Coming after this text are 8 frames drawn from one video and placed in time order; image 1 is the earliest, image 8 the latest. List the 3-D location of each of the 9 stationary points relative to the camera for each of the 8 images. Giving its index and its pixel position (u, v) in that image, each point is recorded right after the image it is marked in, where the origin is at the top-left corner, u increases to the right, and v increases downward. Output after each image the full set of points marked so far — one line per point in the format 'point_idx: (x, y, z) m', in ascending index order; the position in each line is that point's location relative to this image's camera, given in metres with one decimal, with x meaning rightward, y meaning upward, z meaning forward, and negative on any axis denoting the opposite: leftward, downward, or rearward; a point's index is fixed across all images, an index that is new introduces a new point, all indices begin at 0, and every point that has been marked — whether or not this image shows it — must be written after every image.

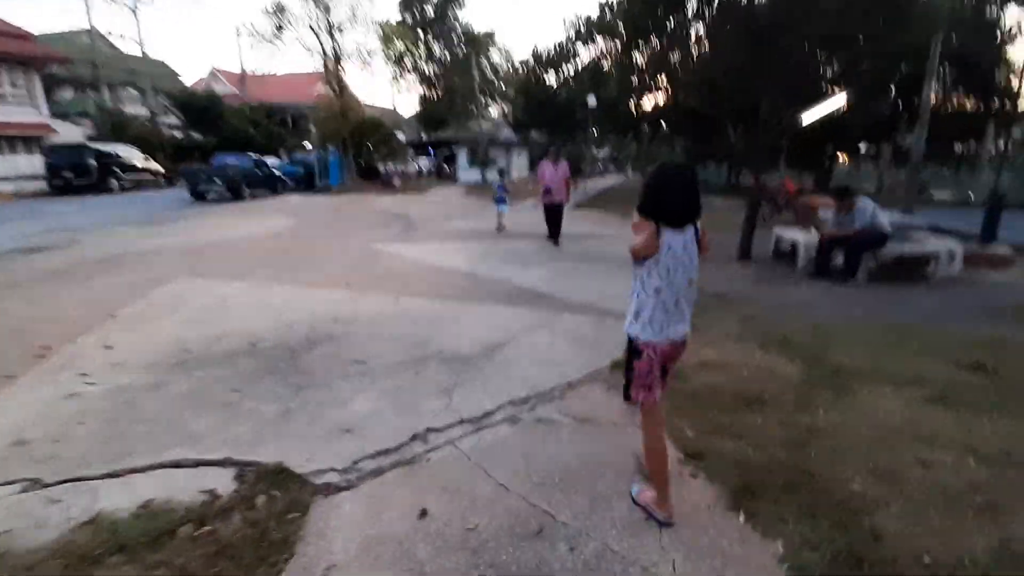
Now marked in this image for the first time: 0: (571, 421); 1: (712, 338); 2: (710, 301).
0: (+0.4, -1.0, +3.8) m
1: (+2.1, -0.5, +5.5) m
2: (+2.6, -0.2, +7.0) m
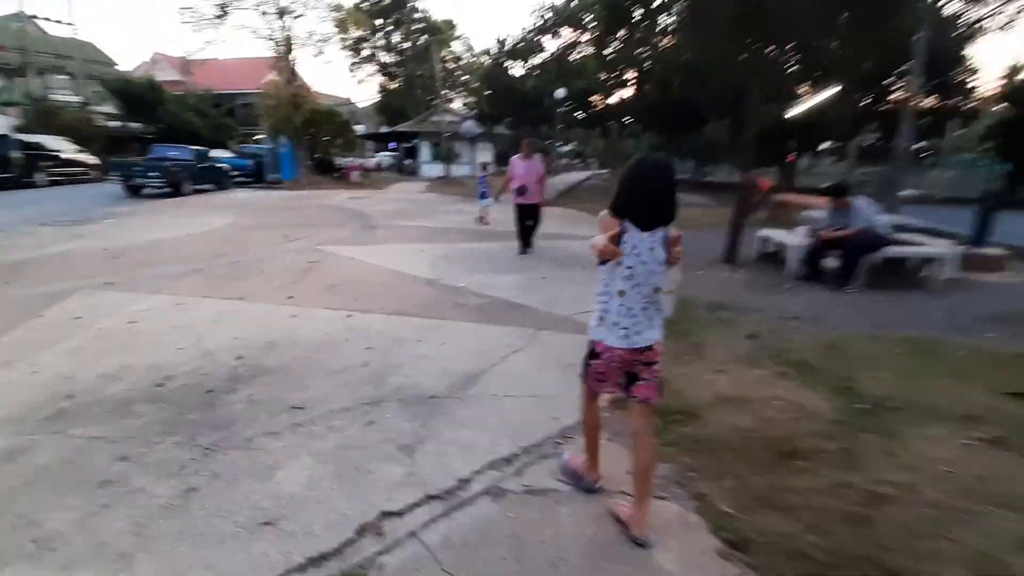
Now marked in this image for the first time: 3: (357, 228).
0: (+0.3, -1.1, +2.9) m
1: (+1.9, -0.7, +4.8) m
2: (+2.3, -0.3, +6.3) m
3: (-3.9, +1.5, +13.3) m
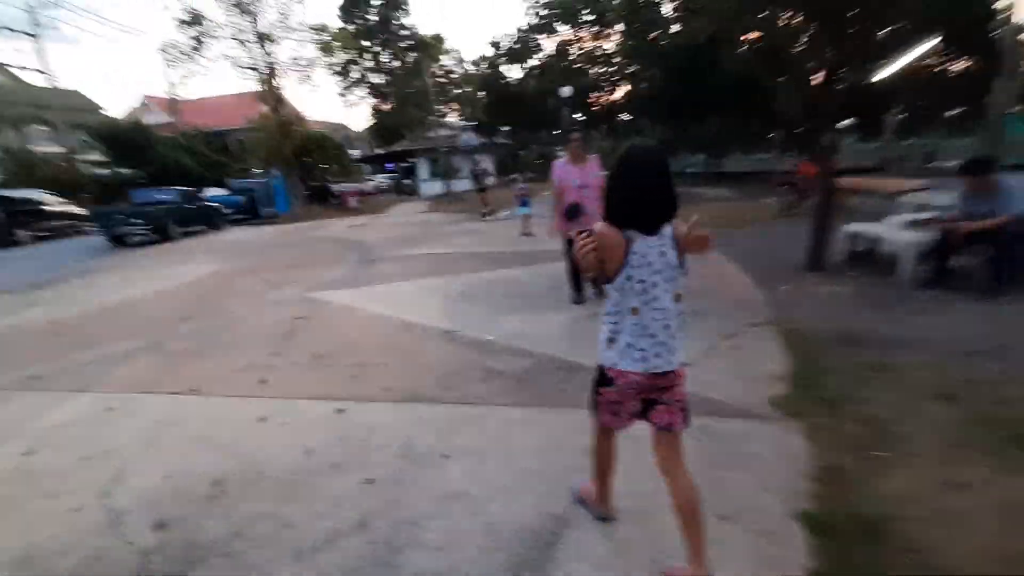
0: (+0.8, -1.5, +1.1) m
1: (+2.4, -0.9, +2.9) m
2: (+2.8, -0.6, +4.5) m
3: (-3.5, +0.5, +11.5) m
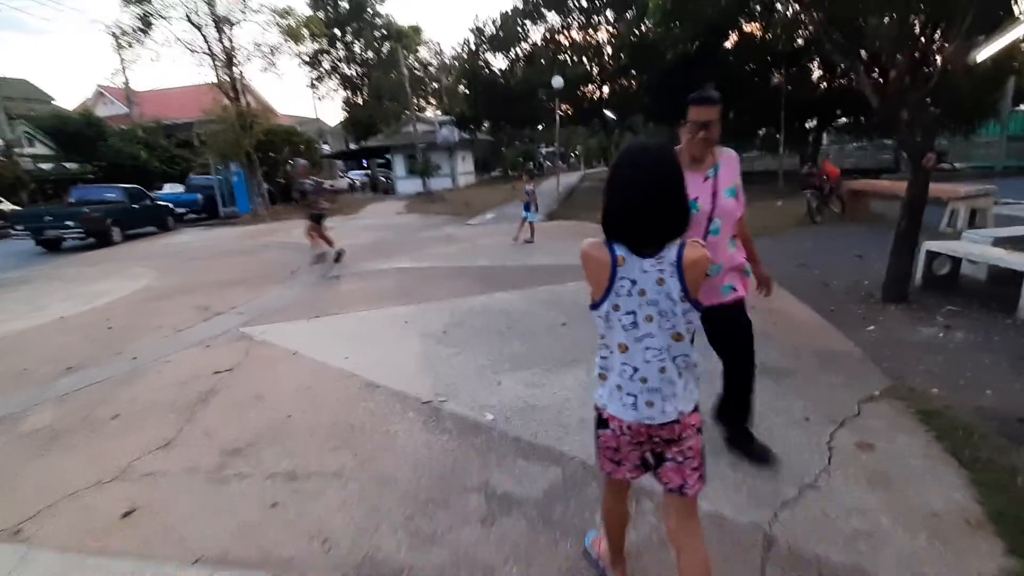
0: (+1.1, -2.0, -0.6) m
1: (+2.6, -1.4, +1.3) m
2: (+2.9, -1.0, +2.8) m
3: (-3.7, +0.2, +9.7) m
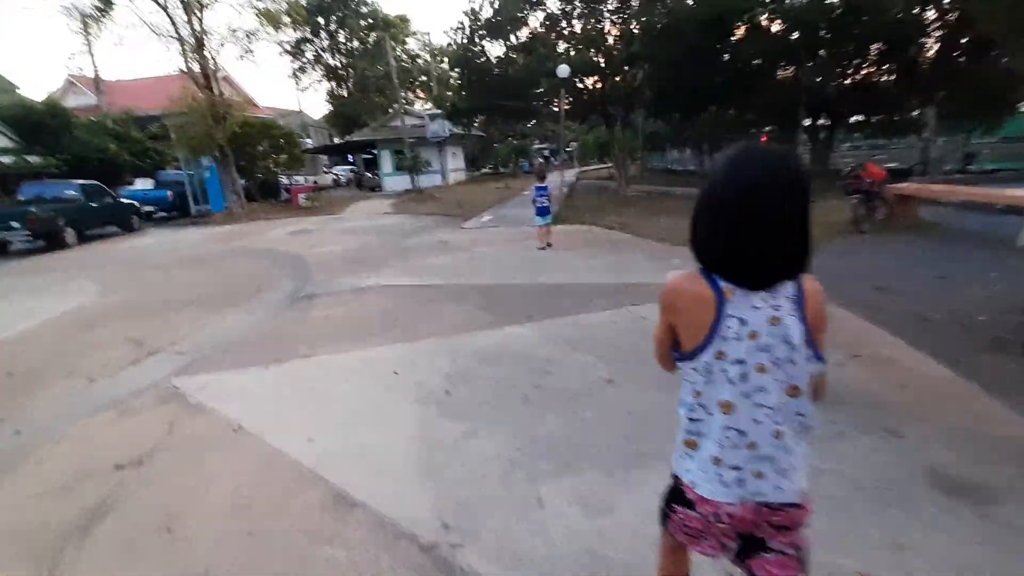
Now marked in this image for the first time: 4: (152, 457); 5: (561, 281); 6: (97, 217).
0: (+1.4, -2.4, -2.1) m
1: (+2.9, -1.8, -0.1) m
2: (+3.2, -1.4, +1.4) m
3: (-3.5, -0.2, +8.0) m
4: (-2.5, -1.2, +3.7) m
5: (+0.8, +0.1, +8.2) m
6: (-14.6, +2.5, +18.7) m
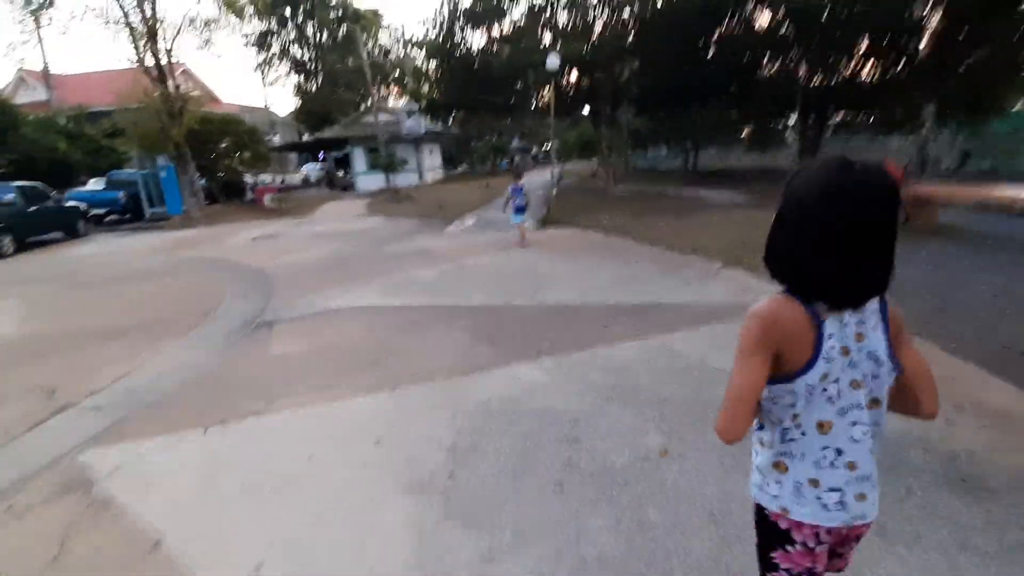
0: (+1.9, -2.7, -3.1) m
1: (+3.3, -2.0, -1.1) m
2: (+3.5, -1.6, +0.4) m
3: (-3.5, -0.5, +6.8) m
4: (-2.3, -1.5, +2.5) m
5: (+0.7, -0.2, +7.1) m
6: (-15.1, +2.1, +16.9) m
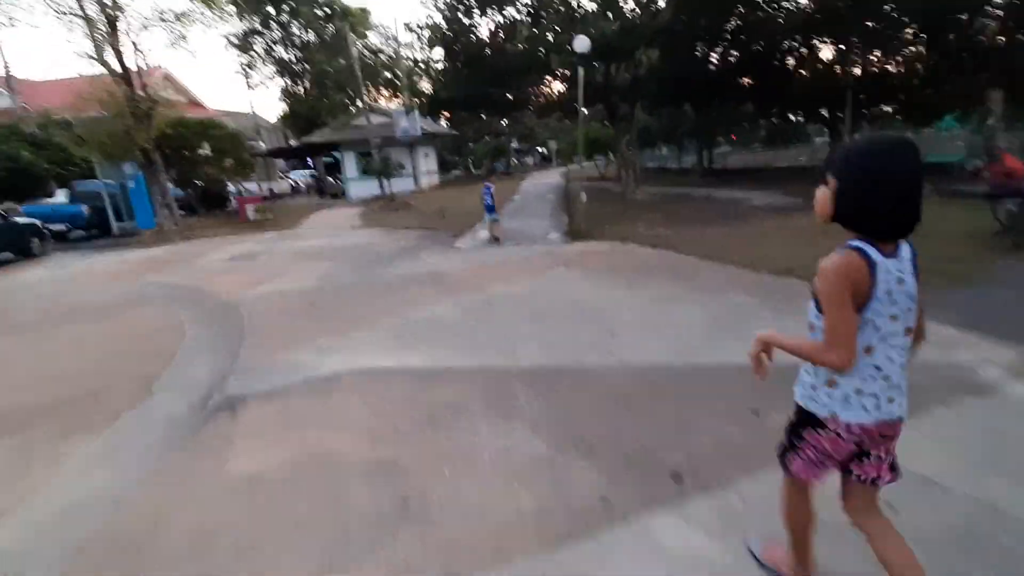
0: (+2.8, -3.1, -5.2) m
1: (+4.1, -2.4, -3.2) m
2: (+4.3, -2.0, -1.7) m
3: (-2.8, -1.1, +4.6) m
4: (-1.5, -2.0, +0.3) m
5: (+1.4, -0.7, +4.9) m
6: (-14.6, +1.3, +14.6) m
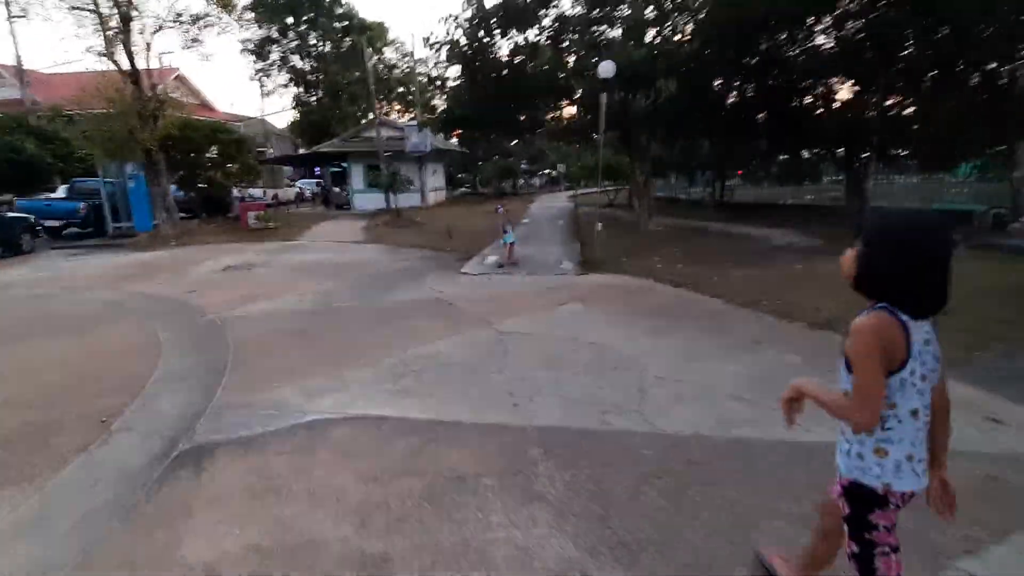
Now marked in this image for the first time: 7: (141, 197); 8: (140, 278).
0: (+2.8, -3.3, -6.0) m
1: (+4.1, -2.8, -4.0) m
2: (+4.3, -2.5, -2.4) m
3: (-2.7, -1.3, +3.9) m
4: (-1.5, -2.2, -0.4) m
5: (+1.5, -1.1, +4.3) m
6: (-14.3, +1.4, +13.9) m
7: (-13.4, +3.3, +19.2) m
8: (-8.4, +0.2, +11.6) m
